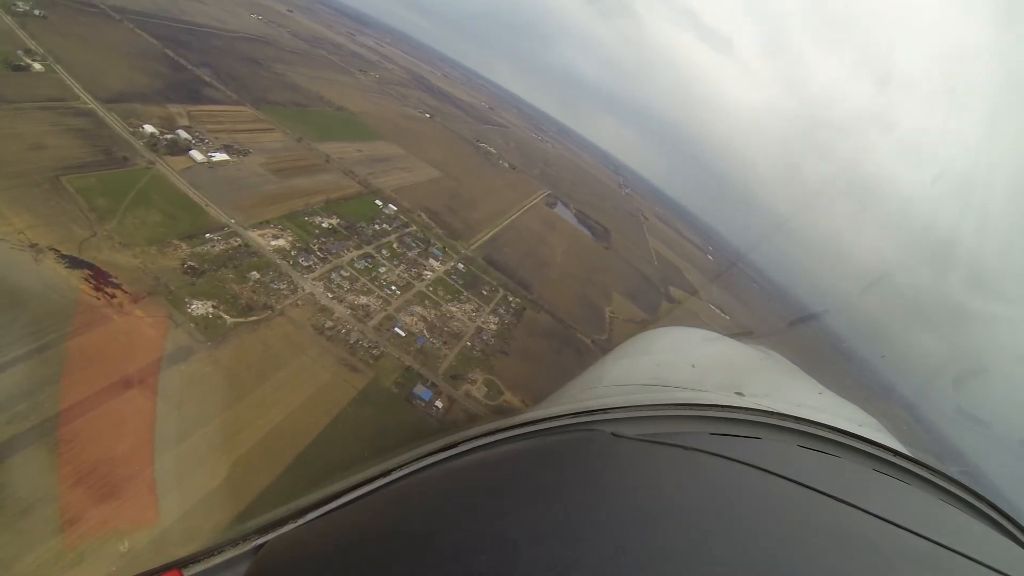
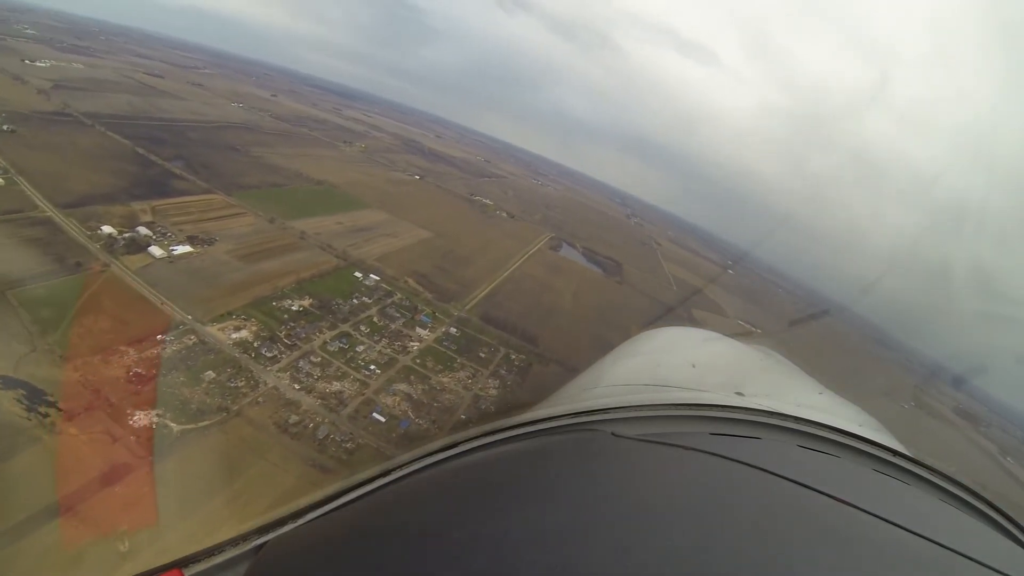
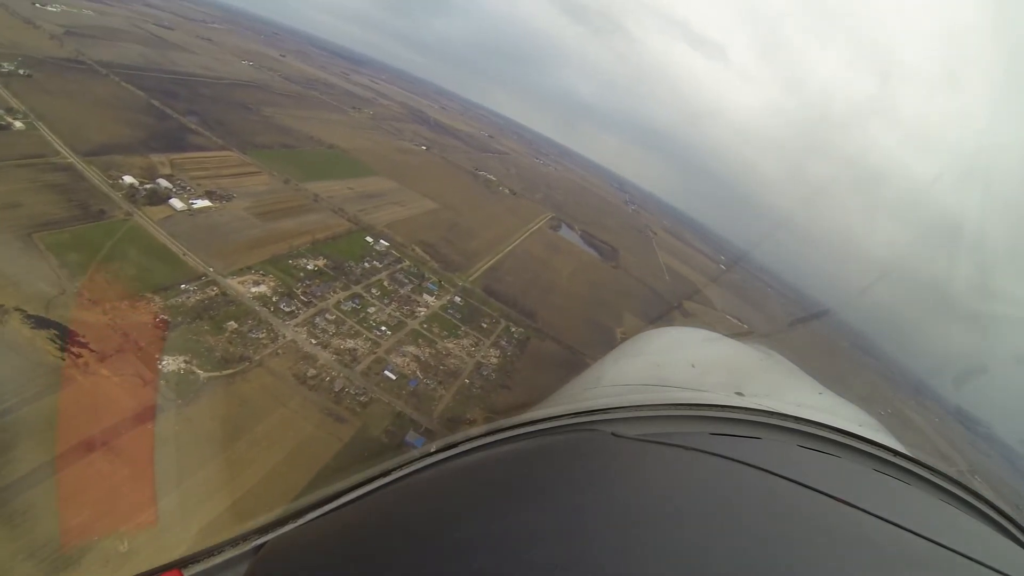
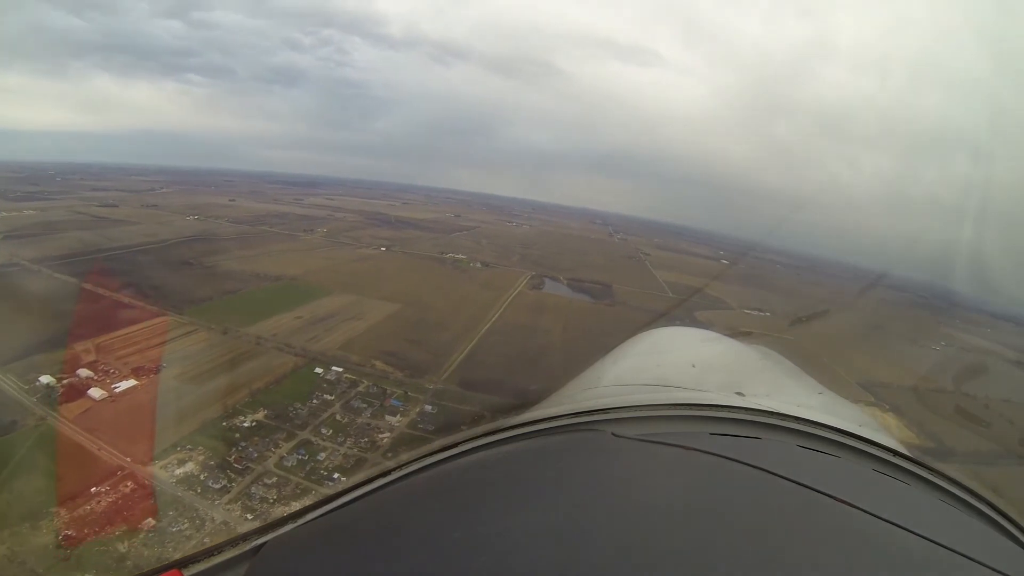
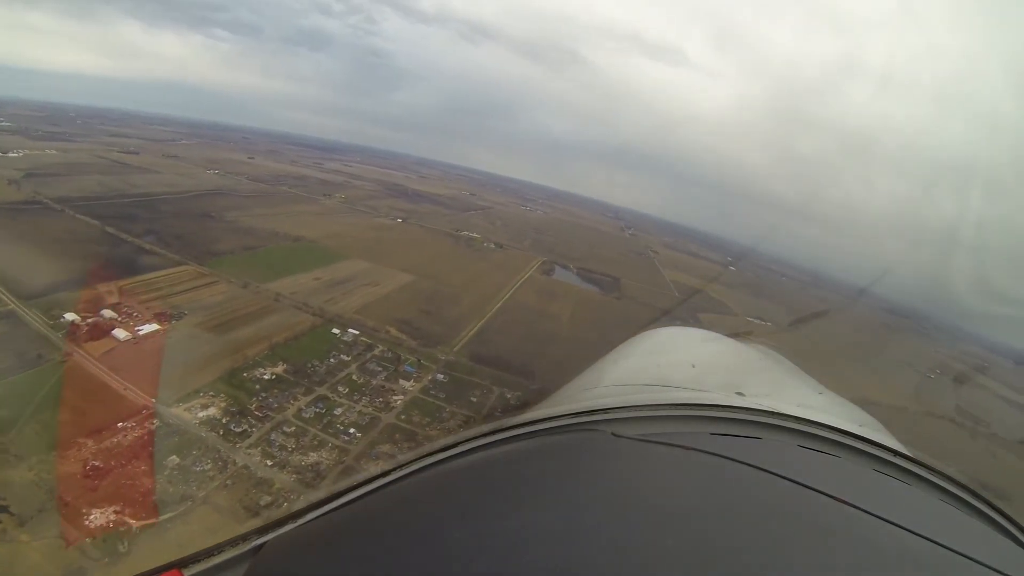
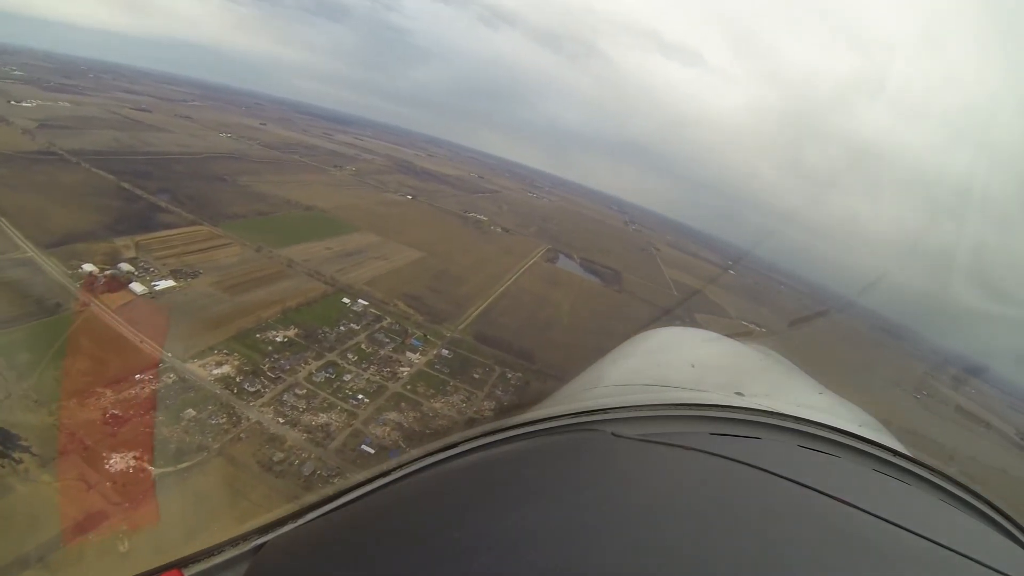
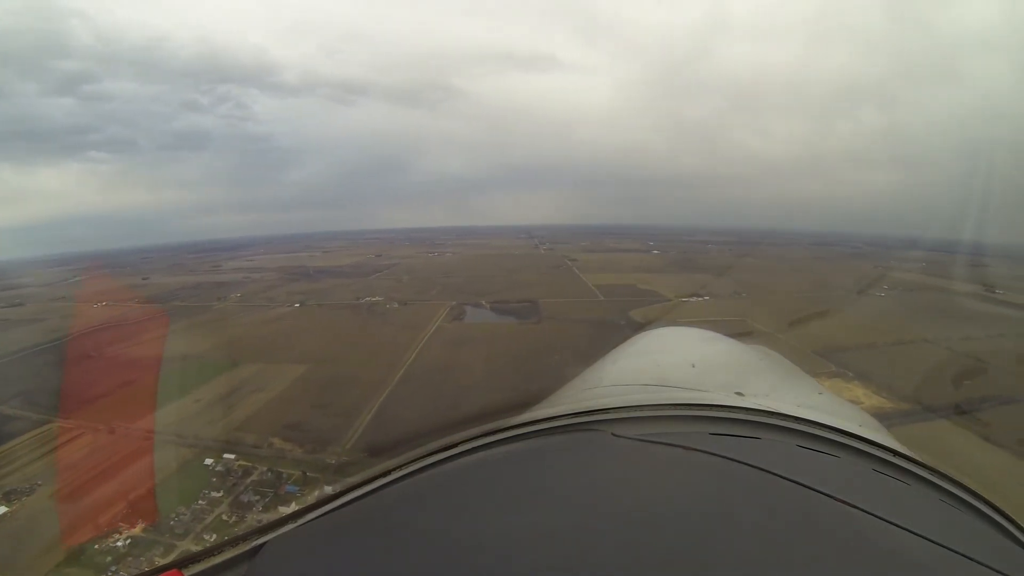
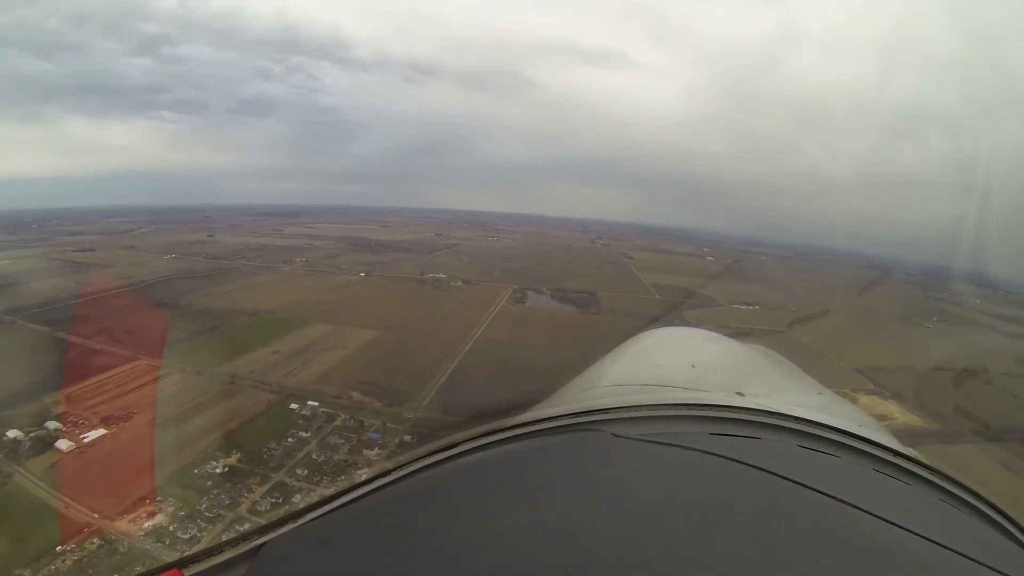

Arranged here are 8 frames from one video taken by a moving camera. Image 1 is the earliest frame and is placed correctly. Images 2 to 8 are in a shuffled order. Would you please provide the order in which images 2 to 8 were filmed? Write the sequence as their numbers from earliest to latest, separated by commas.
3, 2, 6, 5, 4, 8, 7
